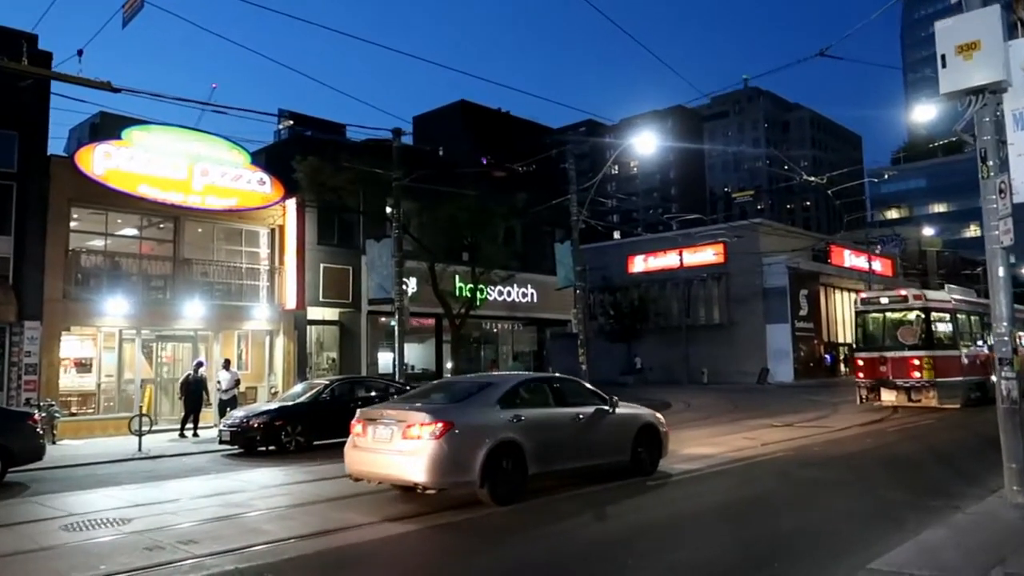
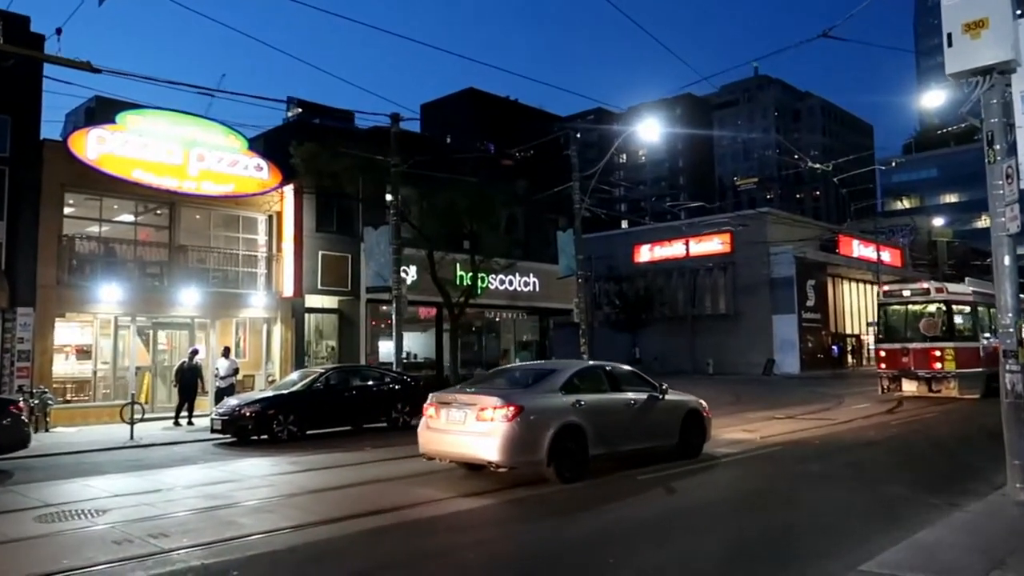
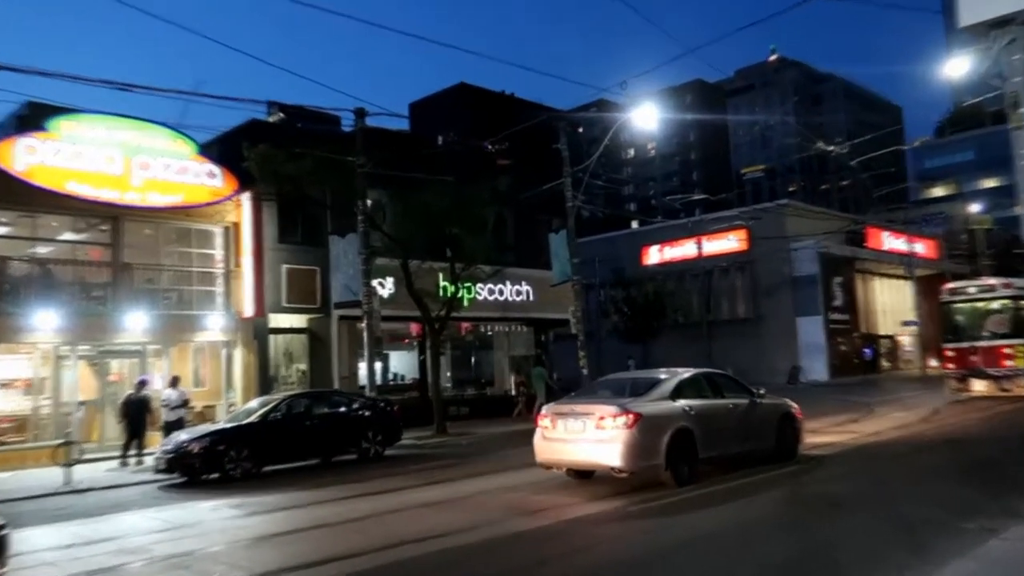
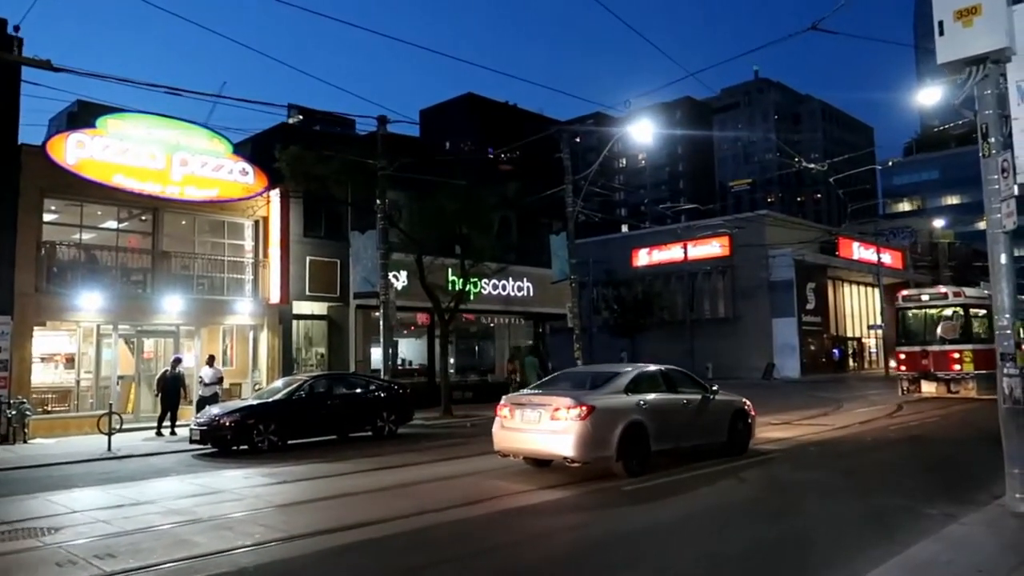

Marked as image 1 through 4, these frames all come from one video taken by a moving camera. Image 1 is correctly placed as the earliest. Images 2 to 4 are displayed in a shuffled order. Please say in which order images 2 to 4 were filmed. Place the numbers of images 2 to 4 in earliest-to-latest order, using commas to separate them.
2, 4, 3
